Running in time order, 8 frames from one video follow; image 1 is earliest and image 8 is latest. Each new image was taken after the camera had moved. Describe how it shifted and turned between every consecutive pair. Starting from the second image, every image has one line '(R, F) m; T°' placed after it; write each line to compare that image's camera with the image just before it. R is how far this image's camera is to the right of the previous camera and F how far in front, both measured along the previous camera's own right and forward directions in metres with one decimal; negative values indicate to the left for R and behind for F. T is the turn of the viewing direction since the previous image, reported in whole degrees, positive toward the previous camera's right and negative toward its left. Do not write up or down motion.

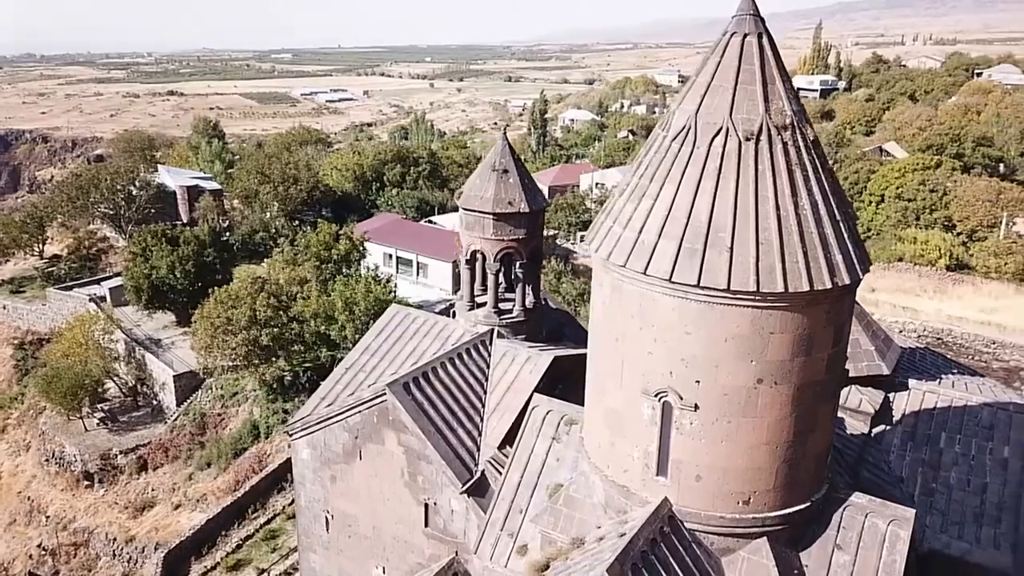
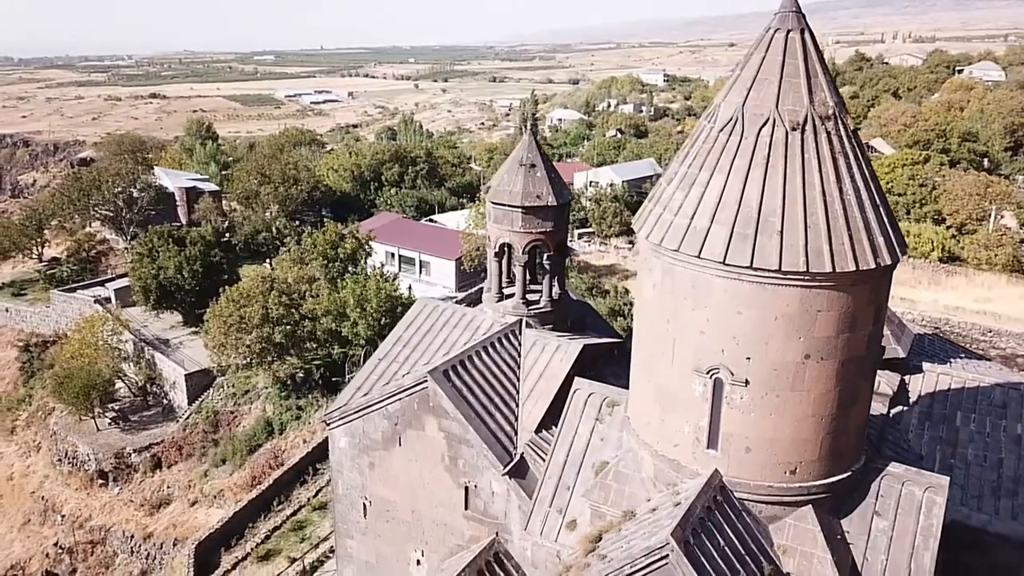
(-0.6, -0.3) m; +1°
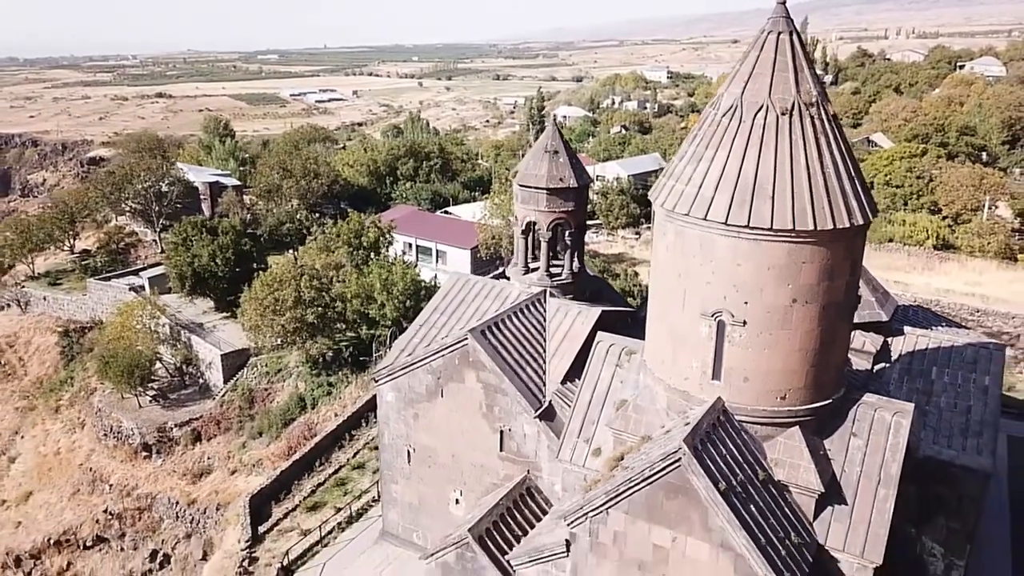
(-0.4, -1.4) m; 0°
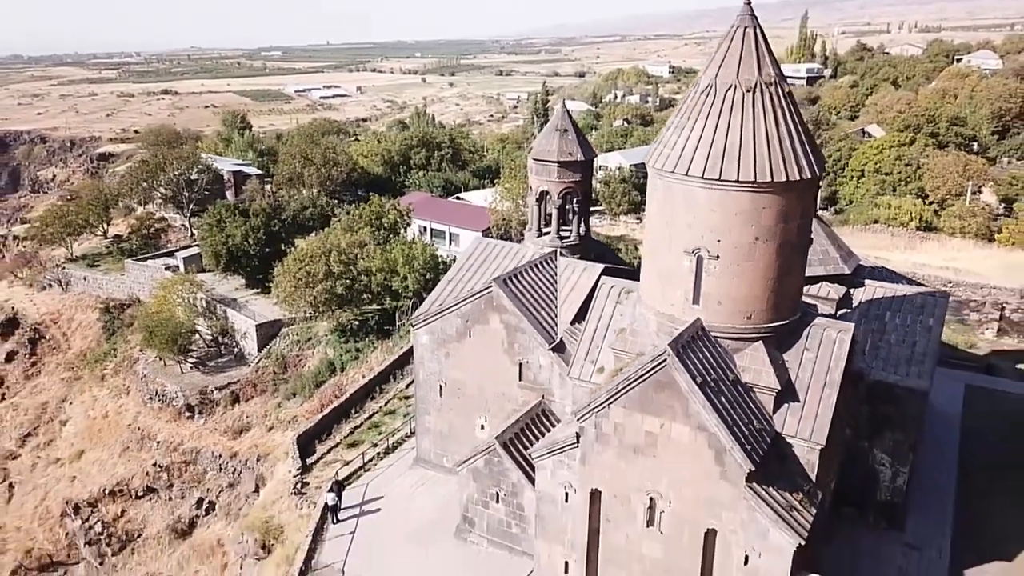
(-0.2, -2.1) m; 0°
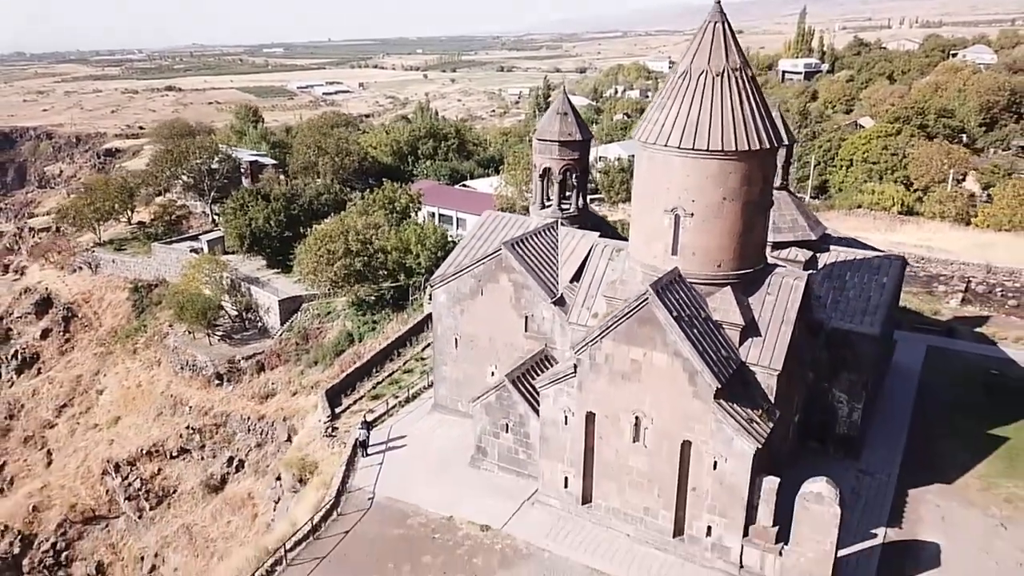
(-0.1, -2.0) m; 0°
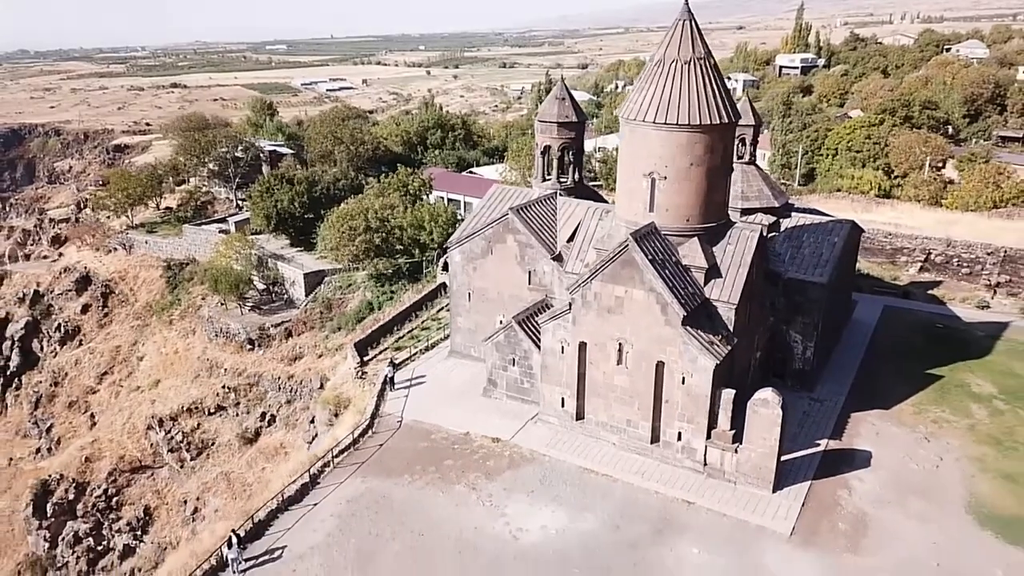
(-0.1, -2.7) m; 0°
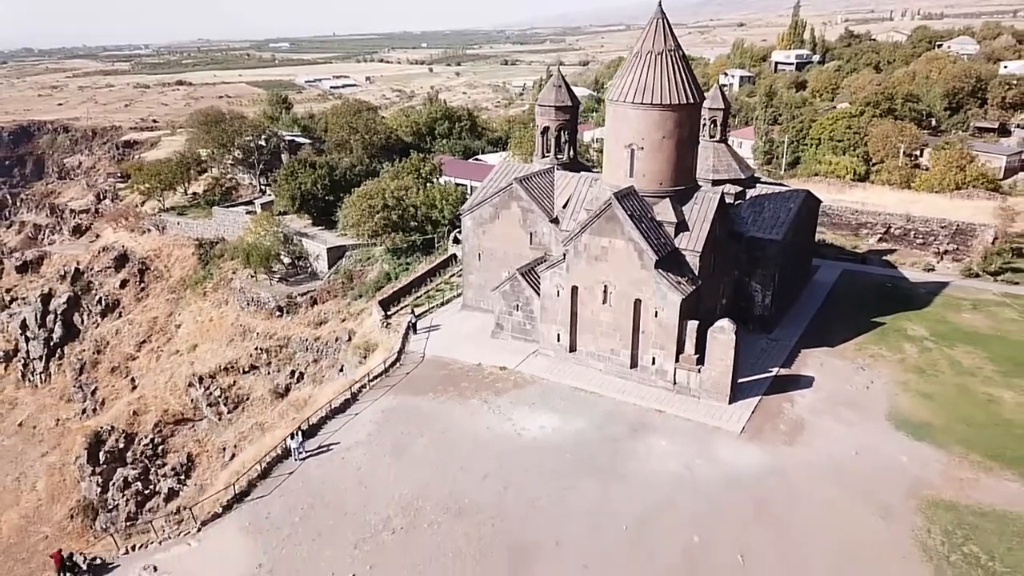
(-0.1, -3.2) m; 0°
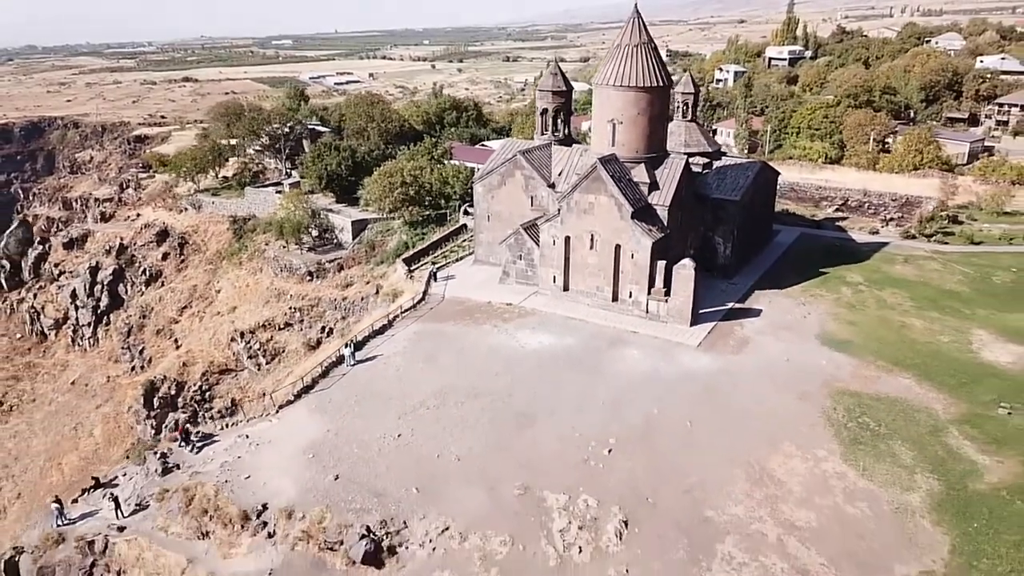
(-0.1, -4.3) m; 0°
